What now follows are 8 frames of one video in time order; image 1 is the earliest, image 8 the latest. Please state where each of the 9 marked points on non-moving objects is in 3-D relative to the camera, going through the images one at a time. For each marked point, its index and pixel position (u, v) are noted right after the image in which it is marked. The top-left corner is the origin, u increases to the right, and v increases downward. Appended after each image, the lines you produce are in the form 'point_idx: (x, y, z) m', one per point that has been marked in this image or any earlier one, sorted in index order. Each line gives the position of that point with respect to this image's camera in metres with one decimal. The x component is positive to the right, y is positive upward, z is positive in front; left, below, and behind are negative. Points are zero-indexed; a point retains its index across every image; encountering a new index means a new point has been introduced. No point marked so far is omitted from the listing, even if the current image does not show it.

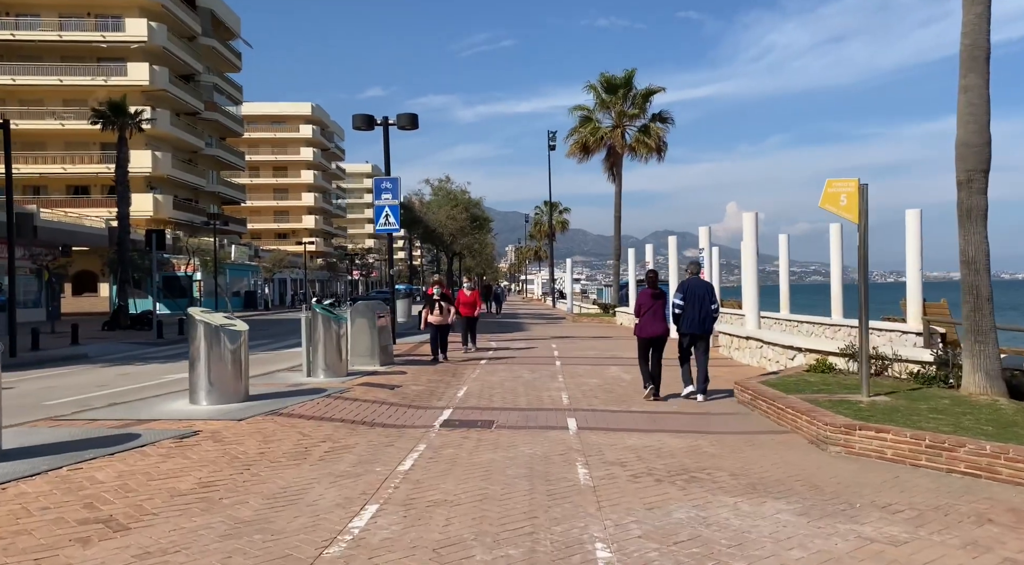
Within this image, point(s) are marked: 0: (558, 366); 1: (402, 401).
0: (+0.8, -1.6, +16.0) m
1: (-1.4, -1.5, +11.2) m
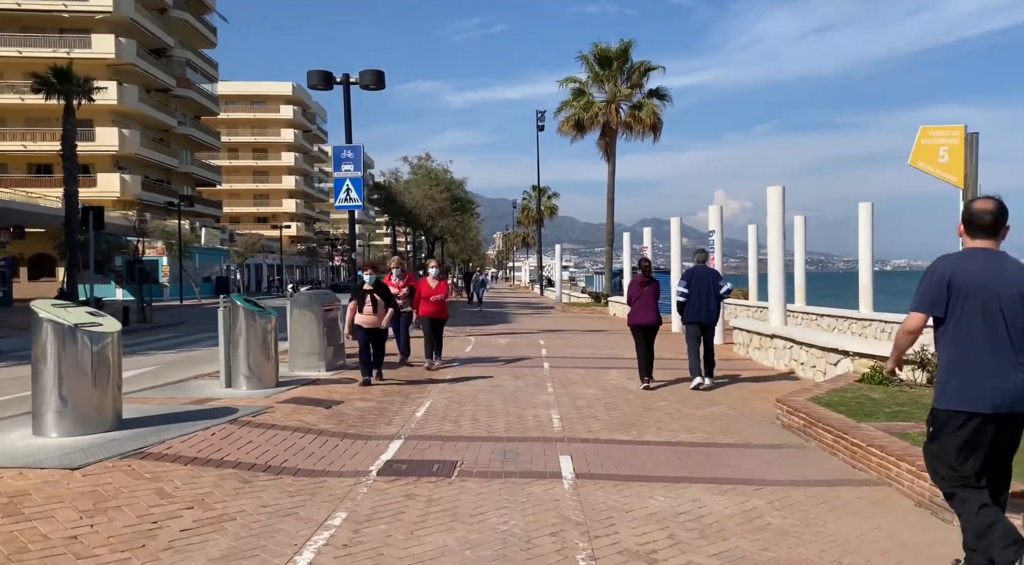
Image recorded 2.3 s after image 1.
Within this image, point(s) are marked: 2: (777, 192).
0: (+0.5, -1.4, +13.2) m
1: (-1.7, -1.4, +8.3) m
2: (+4.4, +1.6, +14.7) m
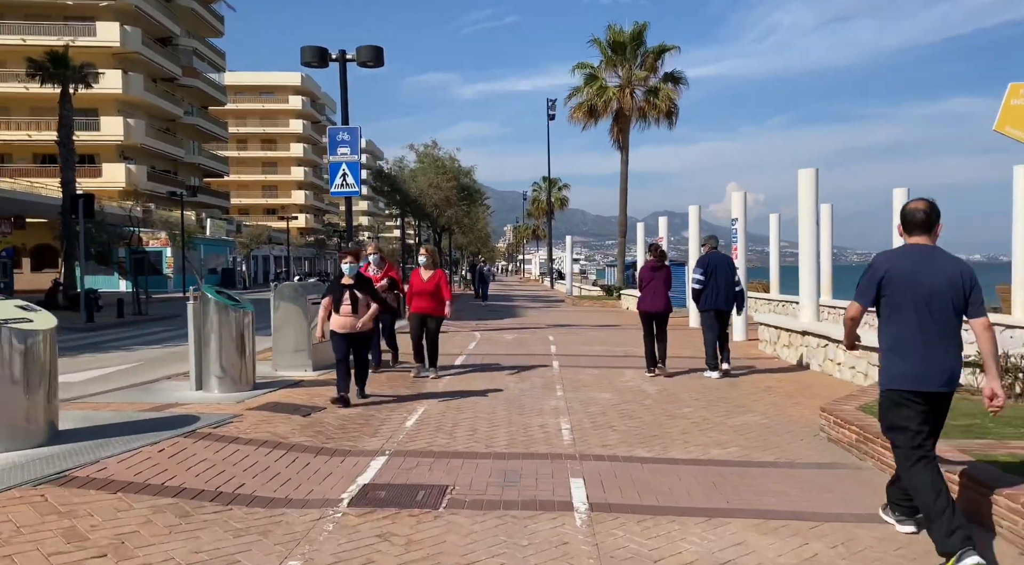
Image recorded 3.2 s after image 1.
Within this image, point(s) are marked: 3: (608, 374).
0: (+0.6, -1.3, +12.0) m
1: (-1.6, -1.3, +7.2) m
2: (+4.5, +1.7, +13.5) m
3: (+1.4, -1.3, +12.2) m
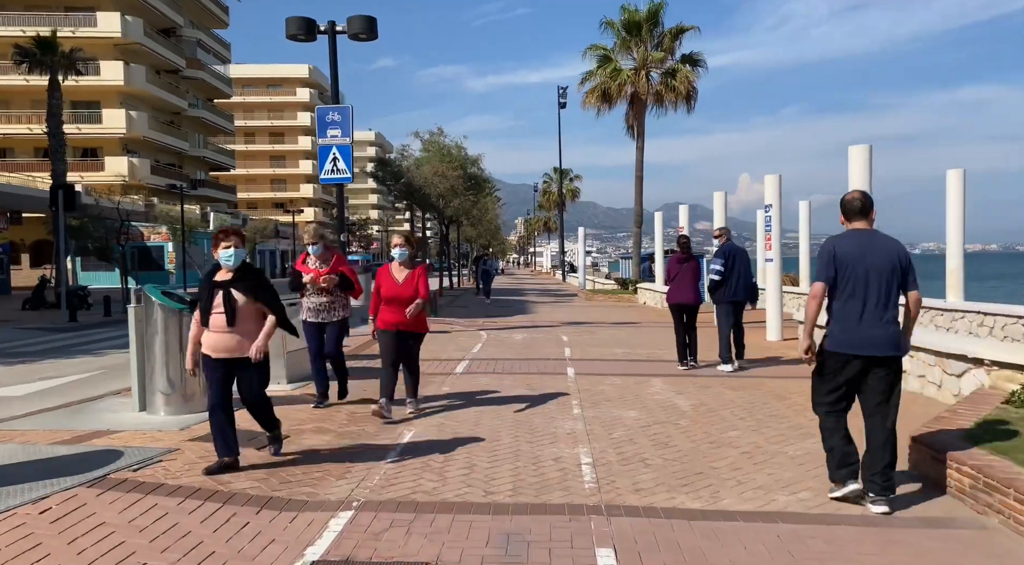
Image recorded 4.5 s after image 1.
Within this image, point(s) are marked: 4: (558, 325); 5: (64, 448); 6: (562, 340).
0: (+0.7, -1.2, +10.4) m
1: (-1.6, -1.3, +5.5) m
2: (+4.6, +1.8, +11.8) m
3: (+1.5, -1.2, +10.5) m
4: (+1.0, -0.9, +19.0) m
5: (-3.2, -1.2, +6.2) m
6: (+0.9, -1.0, +15.6) m
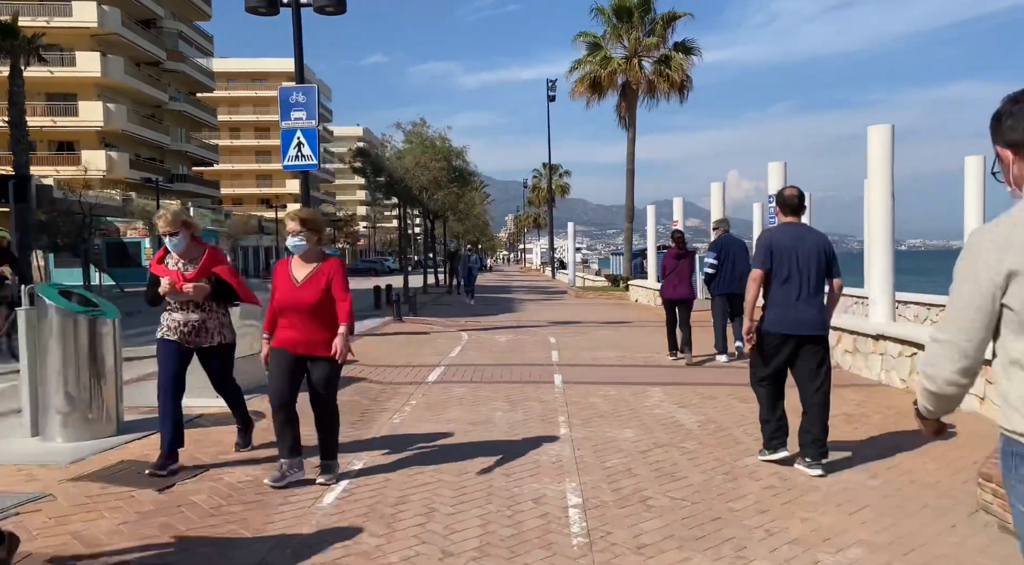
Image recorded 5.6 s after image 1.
0: (+0.5, -1.2, +9.1) m
1: (-1.8, -1.3, +4.2) m
2: (+4.4, +1.8, +10.5) m
3: (+1.2, -1.2, +9.2) m
4: (+0.7, -0.9, +17.7) m
5: (-3.3, -1.2, +4.9) m
6: (+0.6, -1.0, +14.3) m
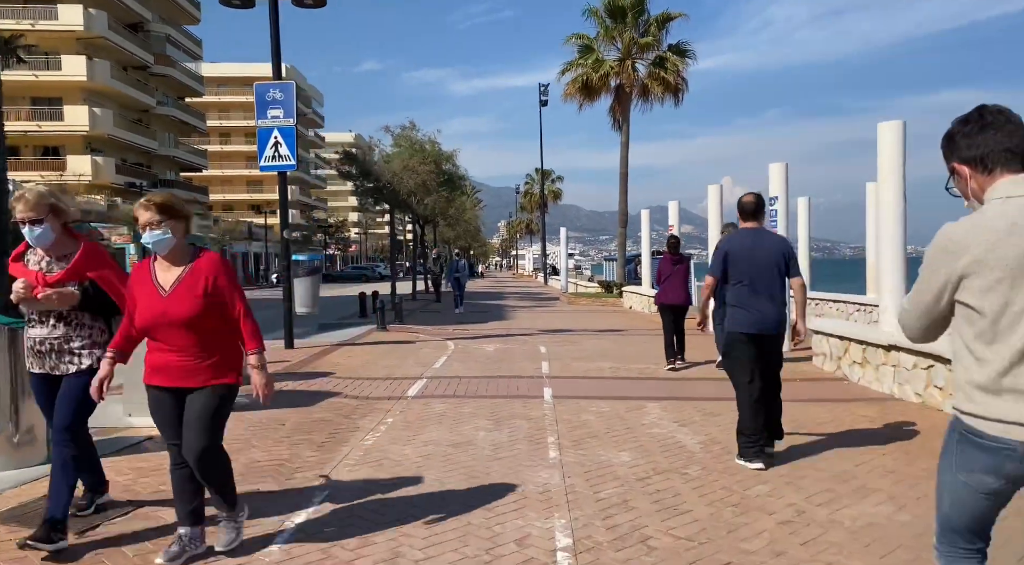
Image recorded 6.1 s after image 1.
0: (+0.3, -1.2, +8.4) m
1: (-1.9, -1.3, +3.5) m
2: (+4.2, +1.7, +9.8) m
3: (+1.1, -1.2, +8.6) m
4: (+0.5, -1.0, +17.0) m
5: (-3.4, -1.2, +4.1) m
6: (+0.4, -1.1, +13.6) m
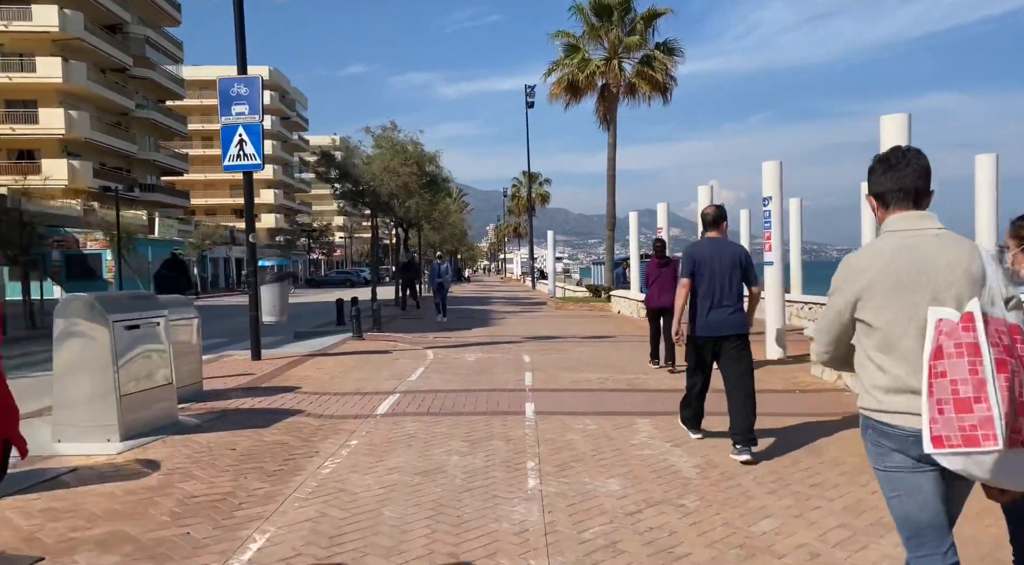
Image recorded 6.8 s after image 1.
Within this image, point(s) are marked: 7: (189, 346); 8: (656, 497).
0: (+0.1, -1.3, +7.7) m
1: (-2.0, -1.4, +2.7) m
2: (+4.0, +1.7, +9.2) m
3: (+0.9, -1.3, +7.8) m
4: (+0.2, -1.1, +16.3) m
5: (-3.6, -1.3, +3.4) m
6: (+0.2, -1.2, +12.9) m
7: (-3.1, -0.6, +8.5) m
8: (+0.9, -1.4, +5.6) m
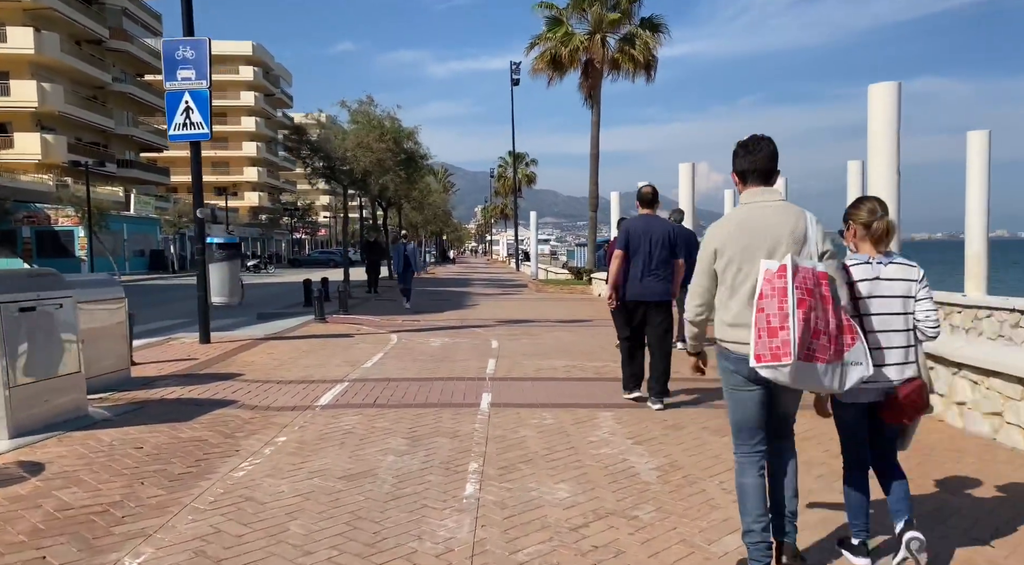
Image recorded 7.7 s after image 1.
0: (-0.3, -1.1, +7.0) m
1: (-2.3, -1.3, +2.0) m
2: (+3.6, +1.8, +8.5) m
3: (+0.5, -1.2, +7.2) m
4: (-0.4, -0.7, +15.6) m
5: (-3.9, -1.2, +2.6) m
6: (-0.3, -0.9, +12.2) m
7: (-3.5, -0.4, +7.8) m
8: (+0.5, -1.3, +4.9) m
